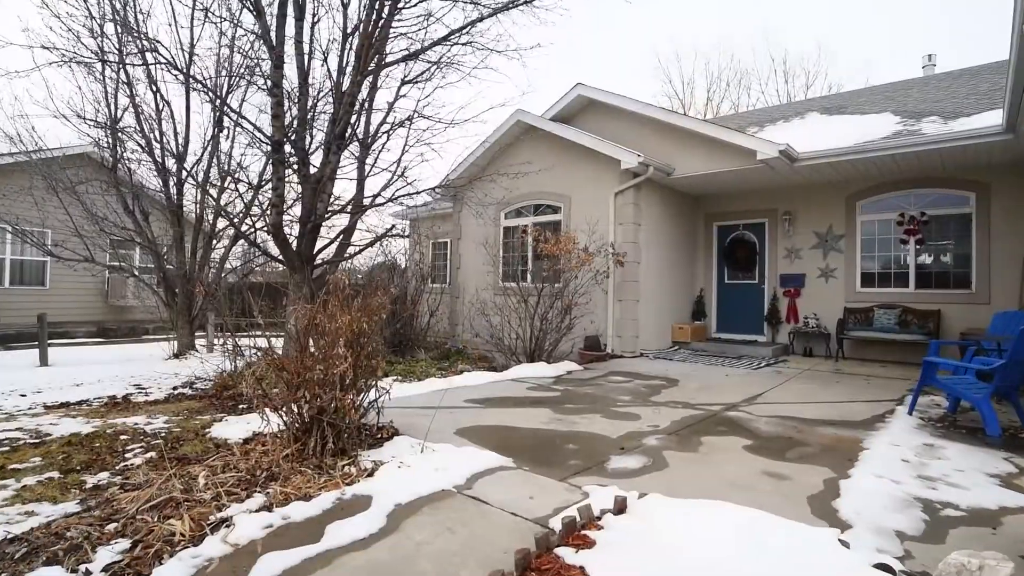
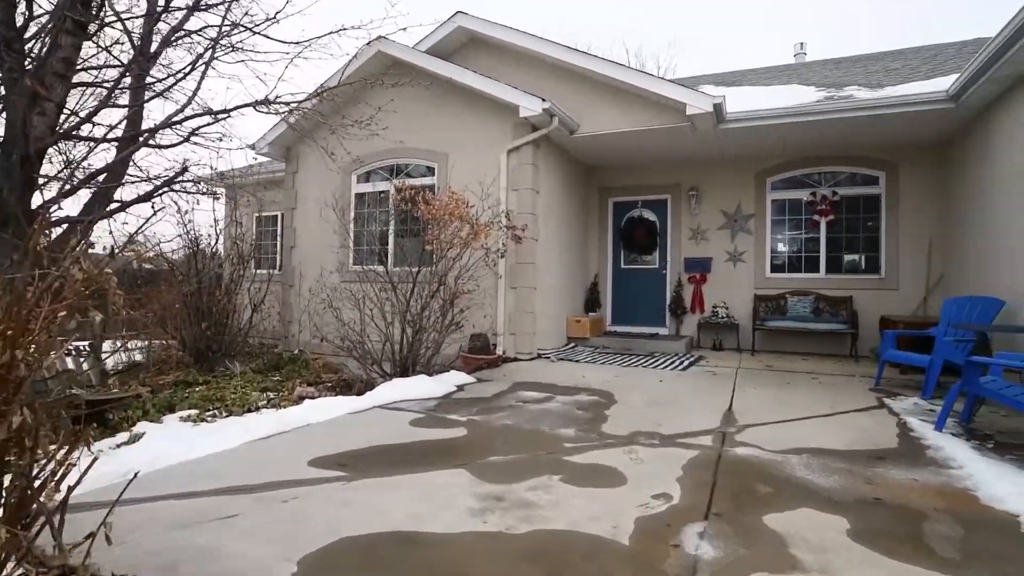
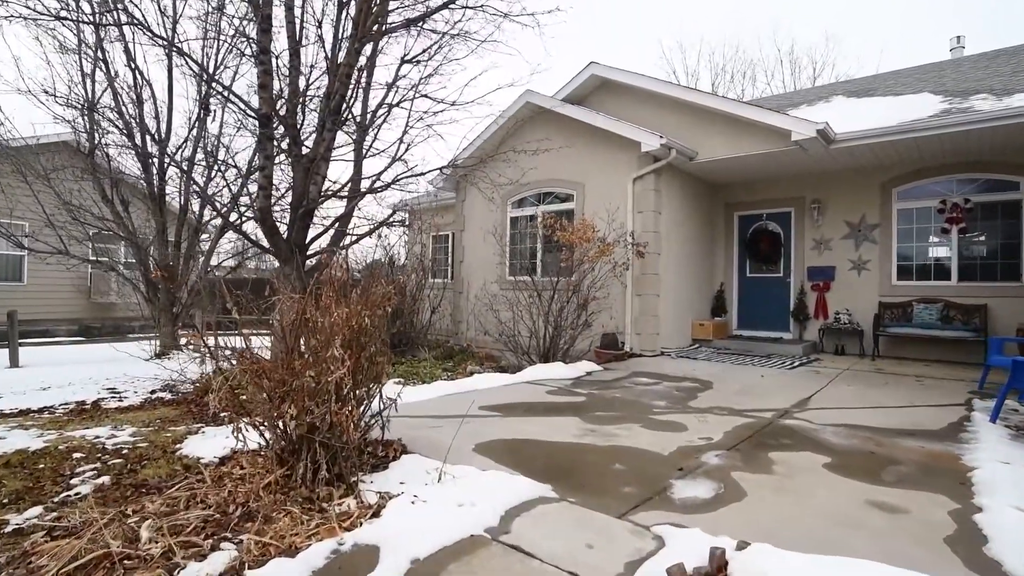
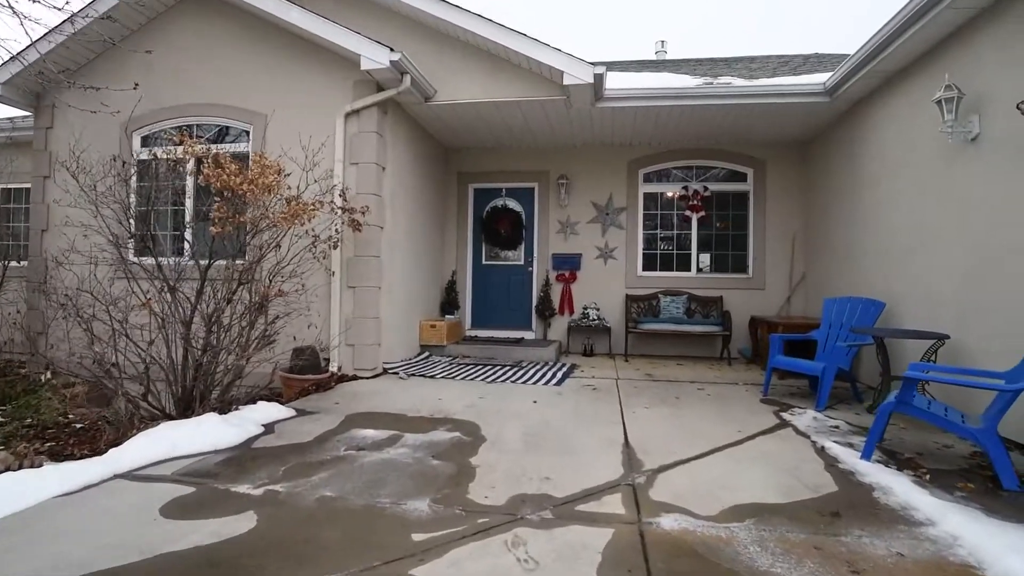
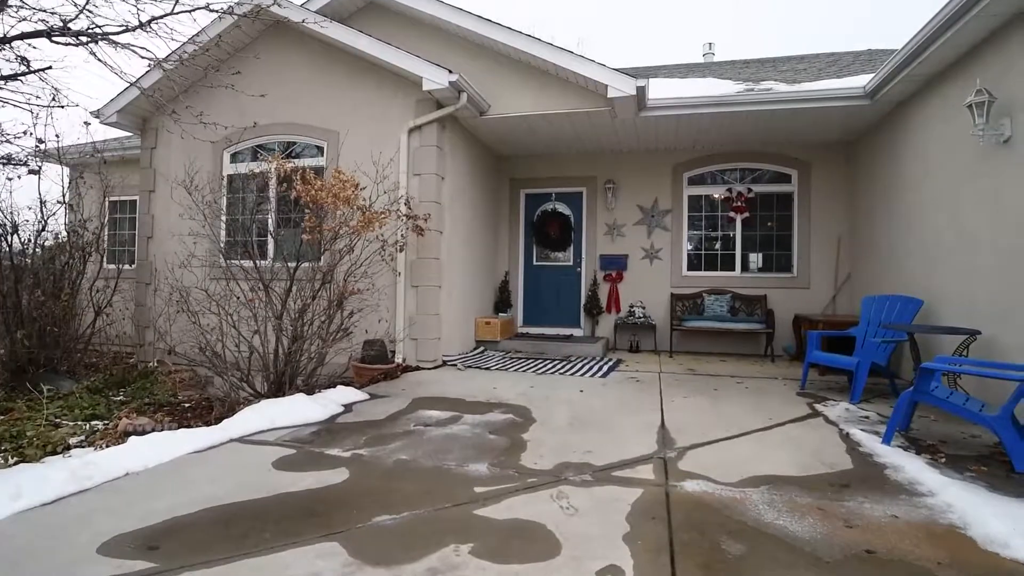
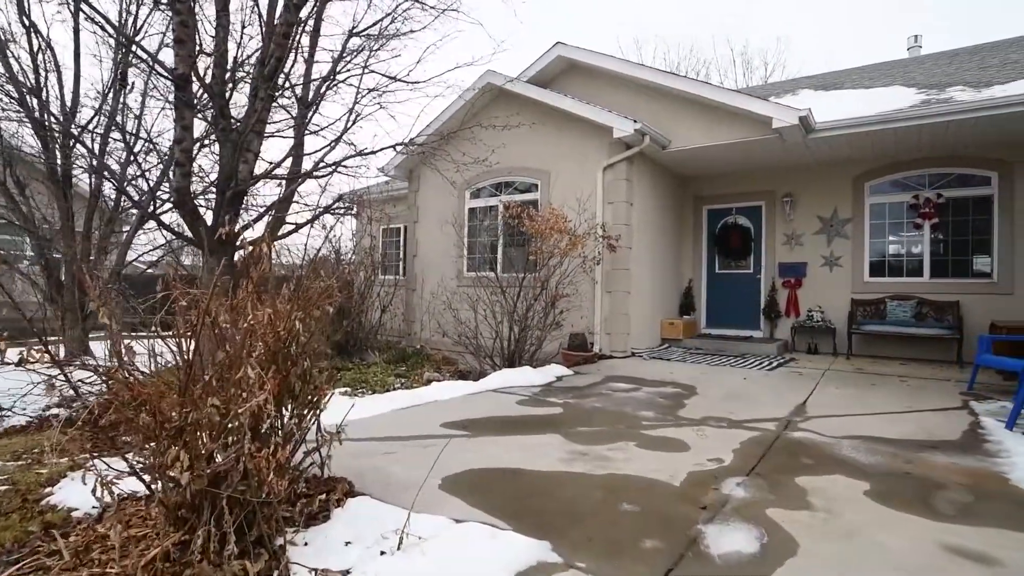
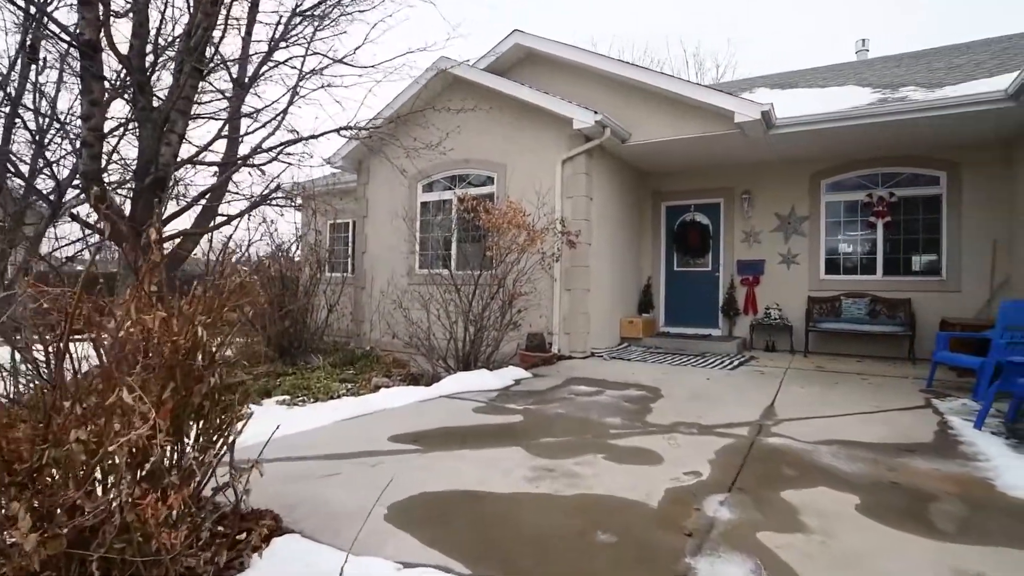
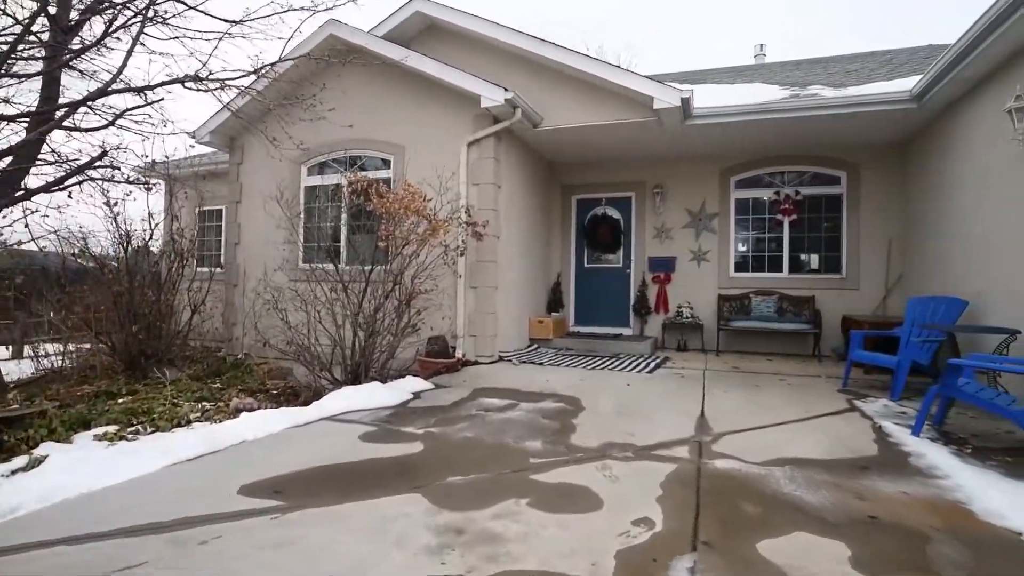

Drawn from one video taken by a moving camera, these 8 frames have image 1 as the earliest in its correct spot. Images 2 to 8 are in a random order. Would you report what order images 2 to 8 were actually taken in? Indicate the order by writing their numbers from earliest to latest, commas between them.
3, 6, 7, 2, 8, 5, 4
